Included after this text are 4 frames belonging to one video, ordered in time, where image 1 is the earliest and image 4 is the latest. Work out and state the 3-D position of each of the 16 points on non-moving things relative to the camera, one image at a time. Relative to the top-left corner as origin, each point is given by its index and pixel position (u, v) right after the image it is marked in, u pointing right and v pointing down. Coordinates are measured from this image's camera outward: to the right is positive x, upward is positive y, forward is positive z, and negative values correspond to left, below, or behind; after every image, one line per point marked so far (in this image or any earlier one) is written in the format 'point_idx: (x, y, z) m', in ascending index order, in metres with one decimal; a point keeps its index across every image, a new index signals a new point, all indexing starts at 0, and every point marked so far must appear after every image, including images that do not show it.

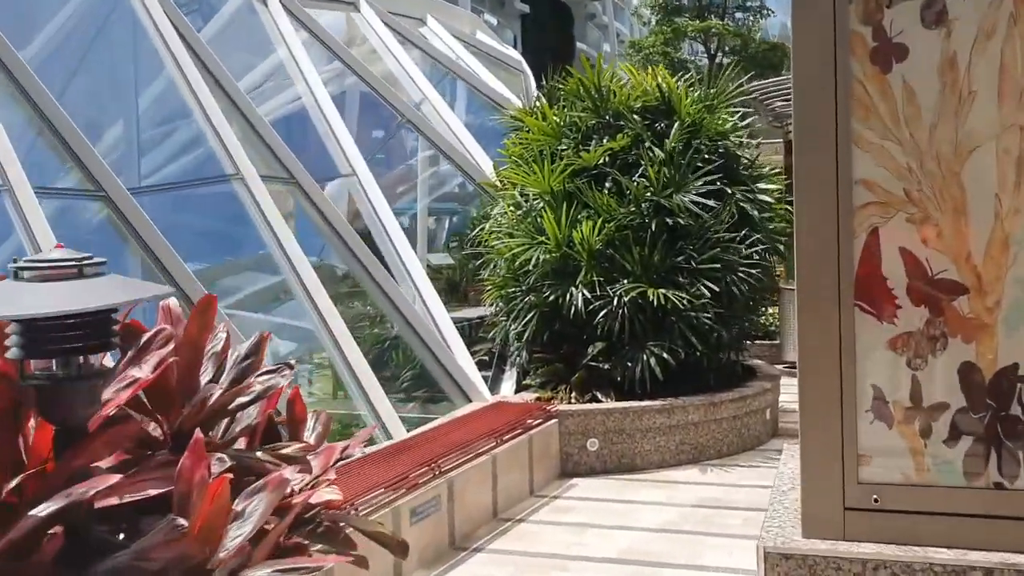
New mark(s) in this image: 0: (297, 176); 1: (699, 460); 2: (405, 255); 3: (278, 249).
0: (-1.4, +0.7, +6.7) m
1: (+1.1, -1.0, +6.0) m
2: (-0.8, +0.2, +7.6) m
3: (-1.3, +0.2, +5.9) m
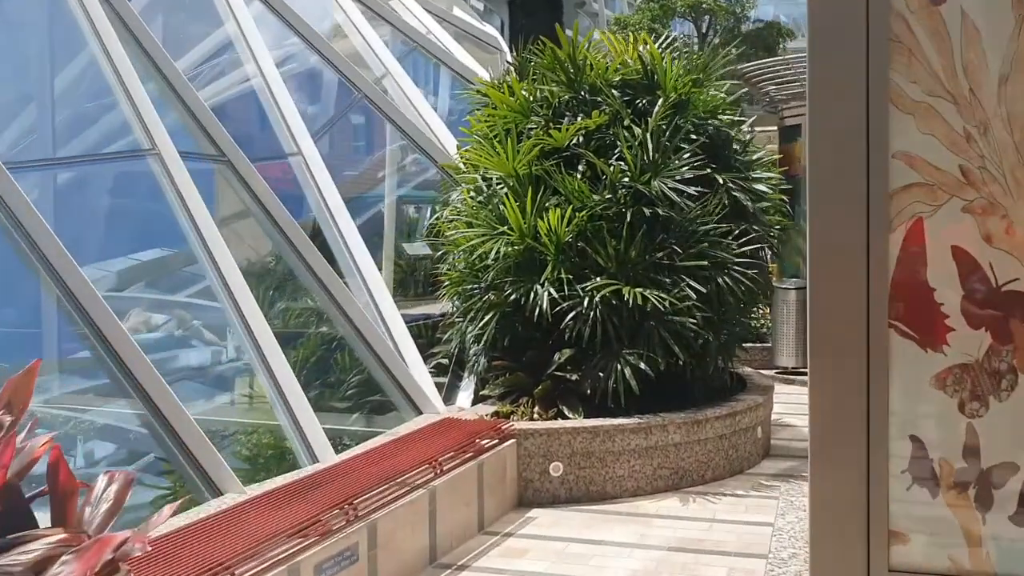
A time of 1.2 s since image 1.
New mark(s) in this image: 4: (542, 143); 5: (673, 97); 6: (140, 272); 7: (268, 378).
0: (-1.6, +0.8, +5.9) m
1: (+0.9, -1.0, +5.2) m
2: (-1.0, +0.3, +6.7) m
3: (-1.6, +0.2, +5.0) m
4: (+0.2, +0.8, +5.9) m
5: (+1.0, +1.1, +6.1) m
6: (-1.6, +0.1, +4.5) m
7: (-1.2, -0.4, +4.8) m
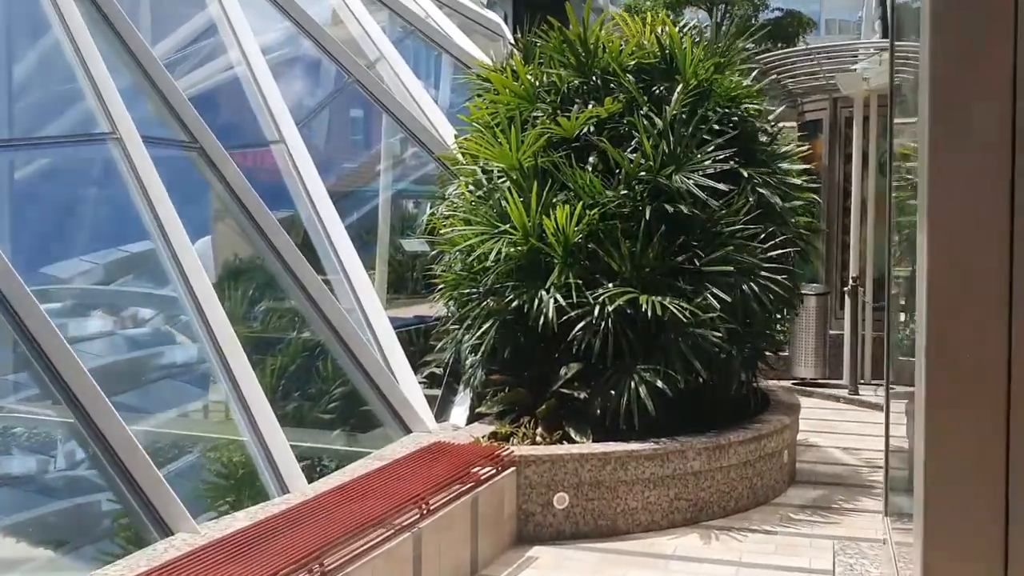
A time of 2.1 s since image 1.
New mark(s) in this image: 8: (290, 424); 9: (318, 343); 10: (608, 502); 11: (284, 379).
0: (-1.6, +0.8, +5.3) m
1: (+0.8, -1.1, +4.7) m
2: (-1.0, +0.3, +6.1) m
3: (-1.5, +0.2, +4.5) m
4: (+0.2, +0.8, +5.3) m
5: (+1.0, +1.1, +5.5) m
6: (-1.6, +0.1, +3.9) m
7: (-1.2, -0.4, +4.3) m
8: (-1.0, -0.6, +4.6) m
9: (-1.0, -0.3, +5.2) m
10: (+0.4, -0.9, +4.4) m
11: (-1.1, -0.4, +4.7) m
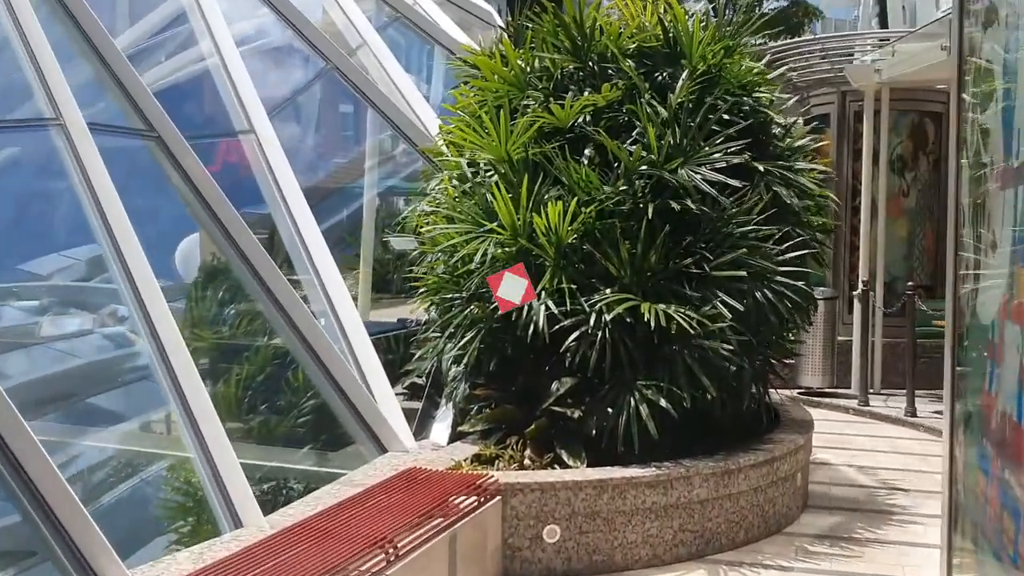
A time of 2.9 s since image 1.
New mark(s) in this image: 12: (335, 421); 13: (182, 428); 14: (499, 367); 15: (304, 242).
0: (-1.7, +0.8, +4.8) m
1: (+0.8, -1.1, +4.2) m
2: (-1.1, +0.3, +5.7) m
3: (-1.6, +0.2, +4.0) m
4: (+0.1, +0.8, +4.8) m
5: (+0.9, +1.1, +5.0) m
6: (-1.7, 0.0, +3.4) m
7: (-1.2, -0.5, +3.8) m
8: (-1.0, -0.6, +4.1) m
9: (-1.0, -0.3, +4.8) m
10: (+0.4, -0.9, +3.9) m
11: (-1.1, -0.4, +4.2) m
12: (-0.8, -0.6, +4.8) m
13: (-1.2, -0.6, +3.7) m
14: (-0.1, -0.4, +4.7) m
15: (-1.2, +0.3, +5.7) m
